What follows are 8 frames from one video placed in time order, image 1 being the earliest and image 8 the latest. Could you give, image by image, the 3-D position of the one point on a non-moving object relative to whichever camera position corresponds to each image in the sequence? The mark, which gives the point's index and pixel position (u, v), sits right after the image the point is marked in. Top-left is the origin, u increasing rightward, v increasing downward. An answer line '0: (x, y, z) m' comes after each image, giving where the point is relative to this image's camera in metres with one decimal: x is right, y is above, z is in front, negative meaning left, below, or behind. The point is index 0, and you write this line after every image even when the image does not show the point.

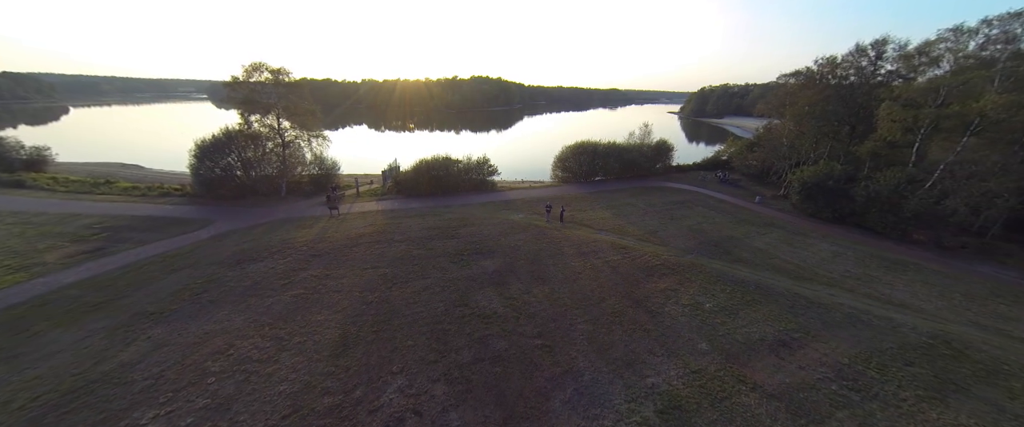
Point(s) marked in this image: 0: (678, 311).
0: (+5.8, -3.4, +11.0) m
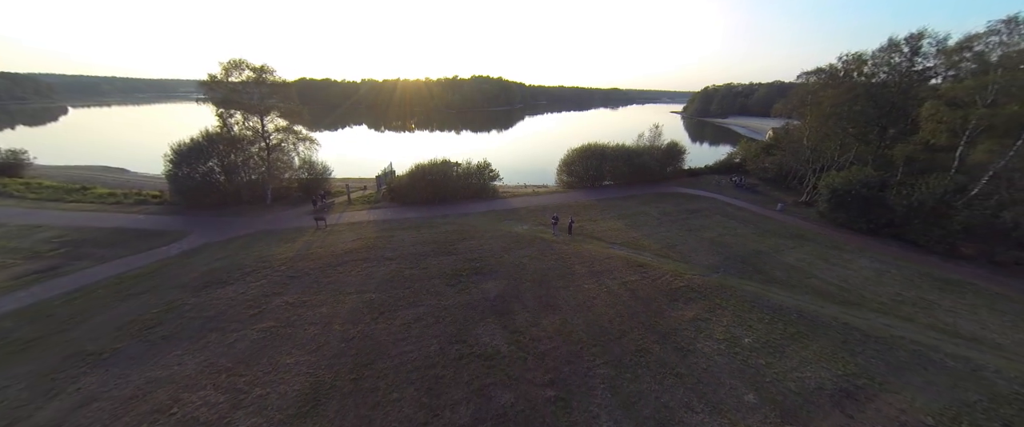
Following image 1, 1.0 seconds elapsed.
0: (+6.0, -4.0, +9.4) m
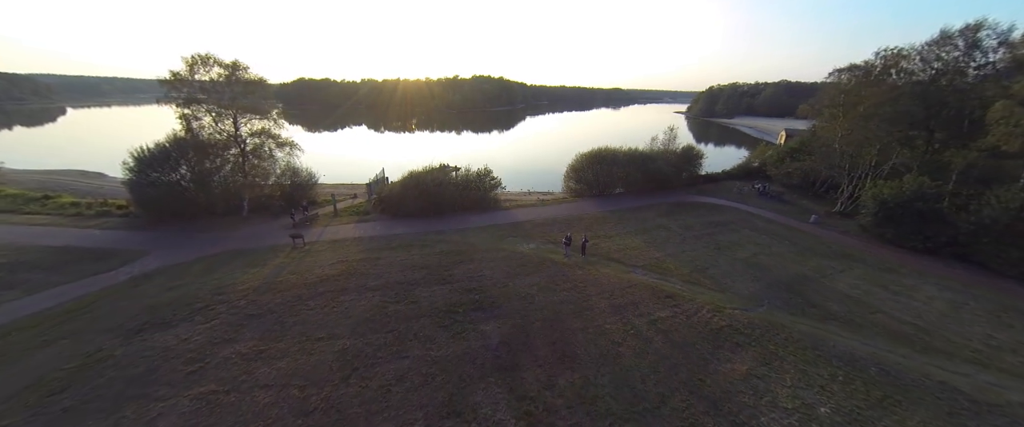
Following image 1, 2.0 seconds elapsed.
0: (+6.2, -4.8, +7.2) m
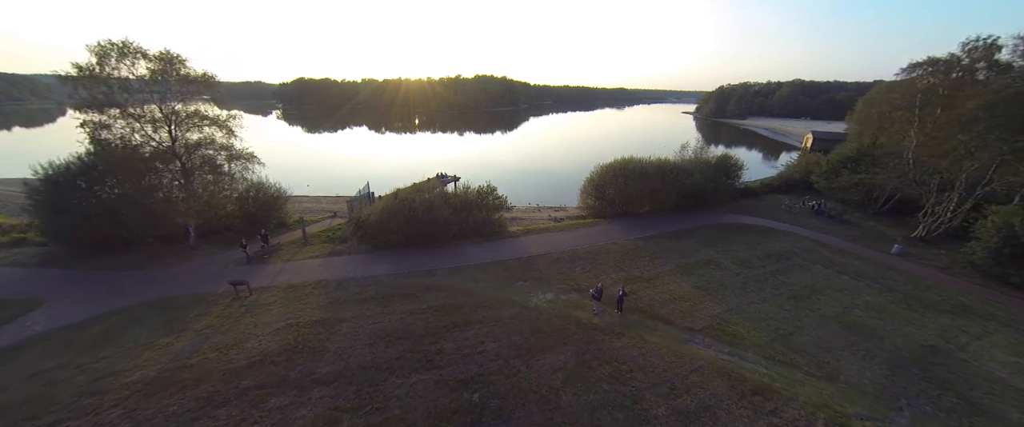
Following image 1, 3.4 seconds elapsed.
0: (+6.6, -6.3, +3.4) m
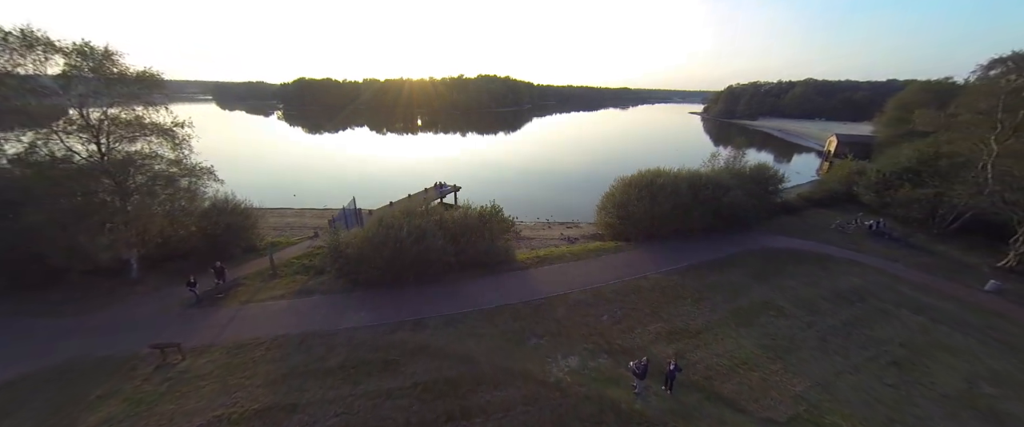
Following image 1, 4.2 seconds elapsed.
0: (+6.8, -7.4, +0.6) m
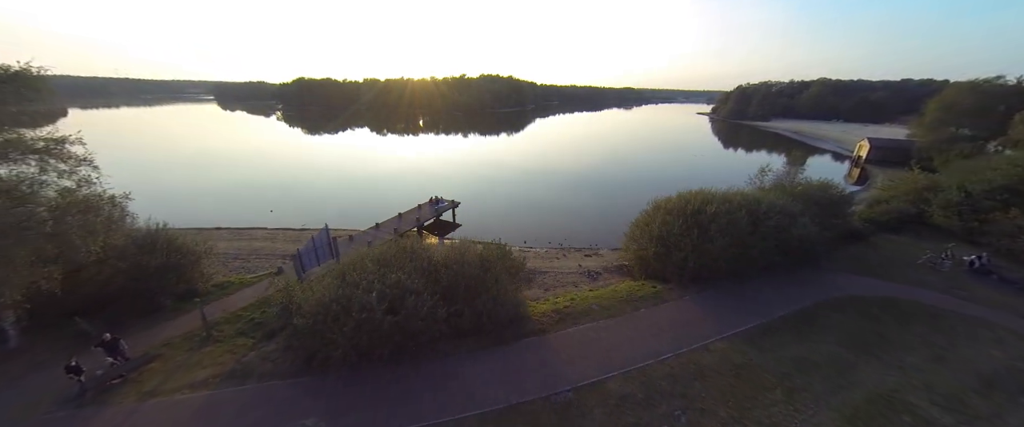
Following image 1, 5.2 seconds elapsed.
0: (+7.1, -8.9, -2.8) m
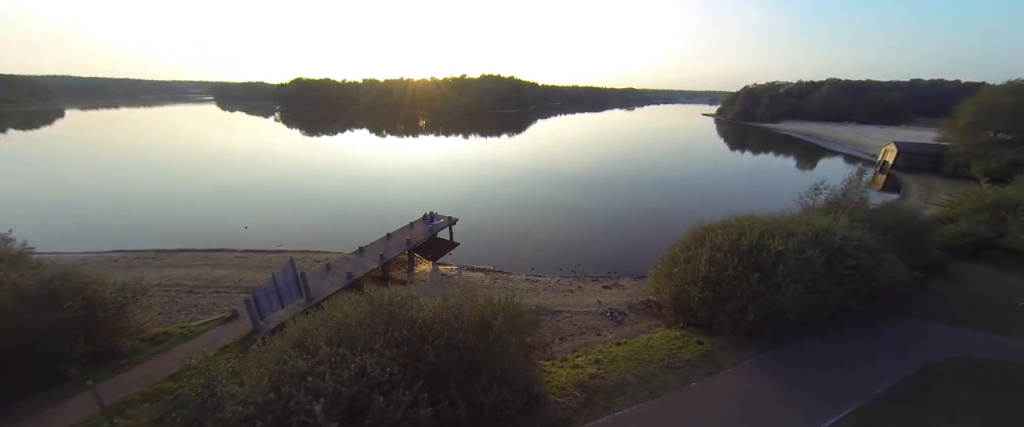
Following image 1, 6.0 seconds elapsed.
0: (+7.3, -10.0, -5.6) m
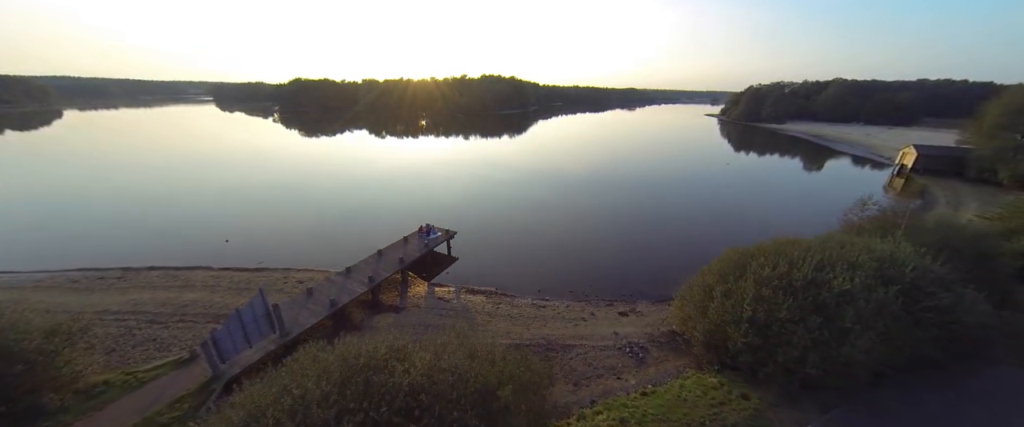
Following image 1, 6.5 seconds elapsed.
0: (+7.5, -10.8, -7.3) m
